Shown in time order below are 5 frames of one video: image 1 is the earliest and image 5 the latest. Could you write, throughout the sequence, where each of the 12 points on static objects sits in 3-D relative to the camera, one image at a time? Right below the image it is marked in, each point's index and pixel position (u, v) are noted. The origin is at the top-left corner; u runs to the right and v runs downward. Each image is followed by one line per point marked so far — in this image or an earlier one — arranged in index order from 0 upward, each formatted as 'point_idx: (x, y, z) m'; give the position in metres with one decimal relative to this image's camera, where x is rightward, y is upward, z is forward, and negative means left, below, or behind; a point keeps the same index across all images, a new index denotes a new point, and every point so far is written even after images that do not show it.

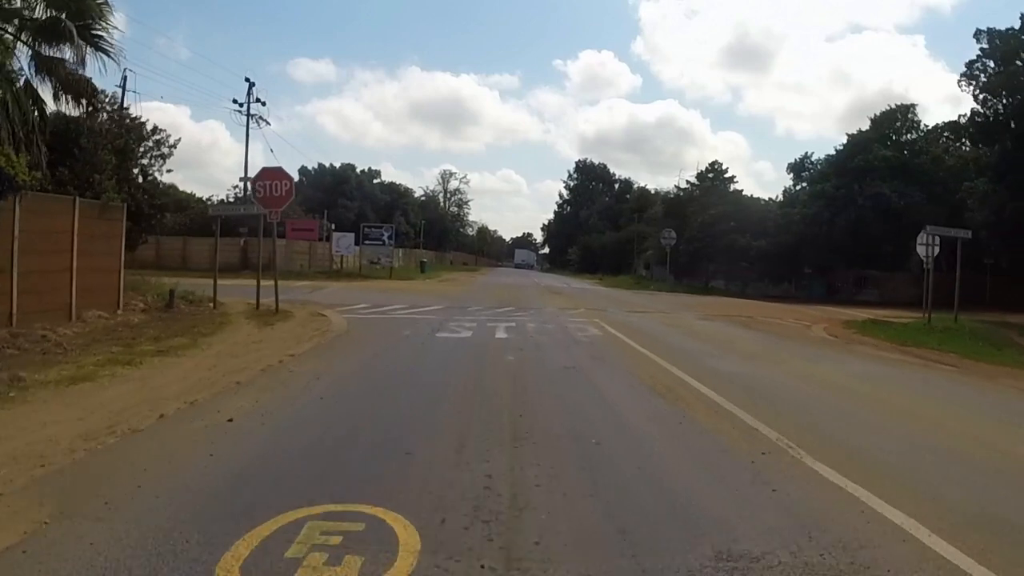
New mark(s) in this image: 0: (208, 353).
0: (-3.5, -0.7, +16.1) m
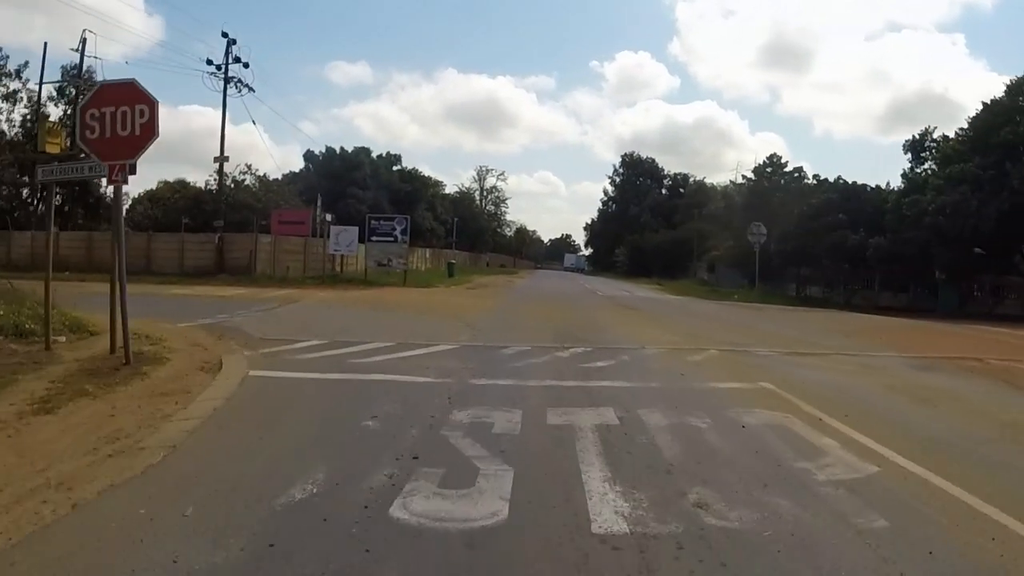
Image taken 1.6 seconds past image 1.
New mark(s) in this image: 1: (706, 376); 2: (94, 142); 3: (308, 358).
0: (-3.0, -1.0, +3.5) m
1: (+1.8, -0.8, +12.6) m
2: (-3.9, +1.4, +13.0) m
3: (-2.0, -0.7, +13.8) m
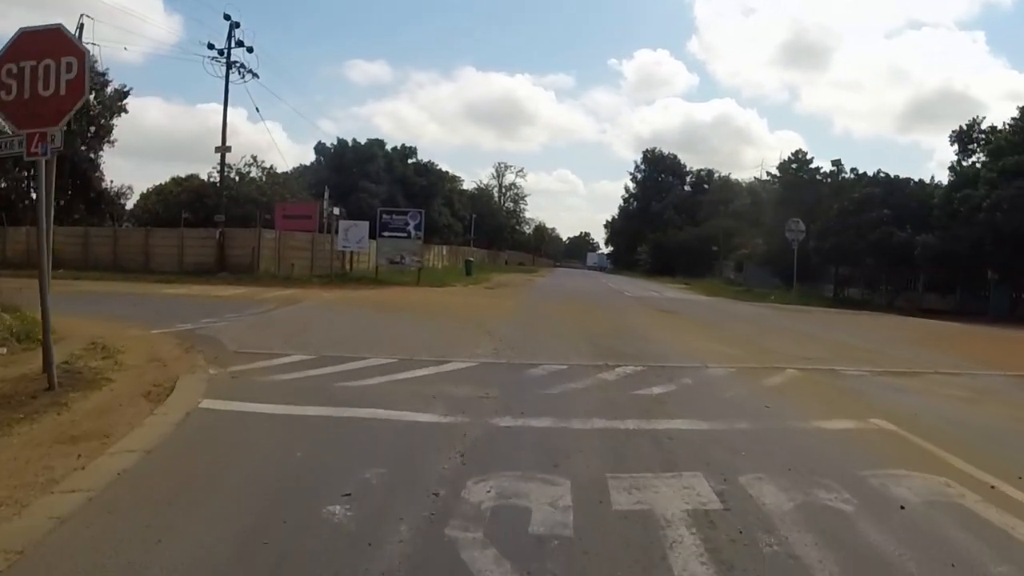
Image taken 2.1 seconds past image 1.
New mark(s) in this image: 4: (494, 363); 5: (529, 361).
0: (-2.9, -1.0, +0.7) m
1: (+2.0, -0.8, +9.6) m
2: (-3.7, +1.3, +10.1) m
3: (-1.8, -0.7, +10.9) m
4: (-0.2, -0.6, +11.6) m
5: (+0.1, -0.6, +11.7) m
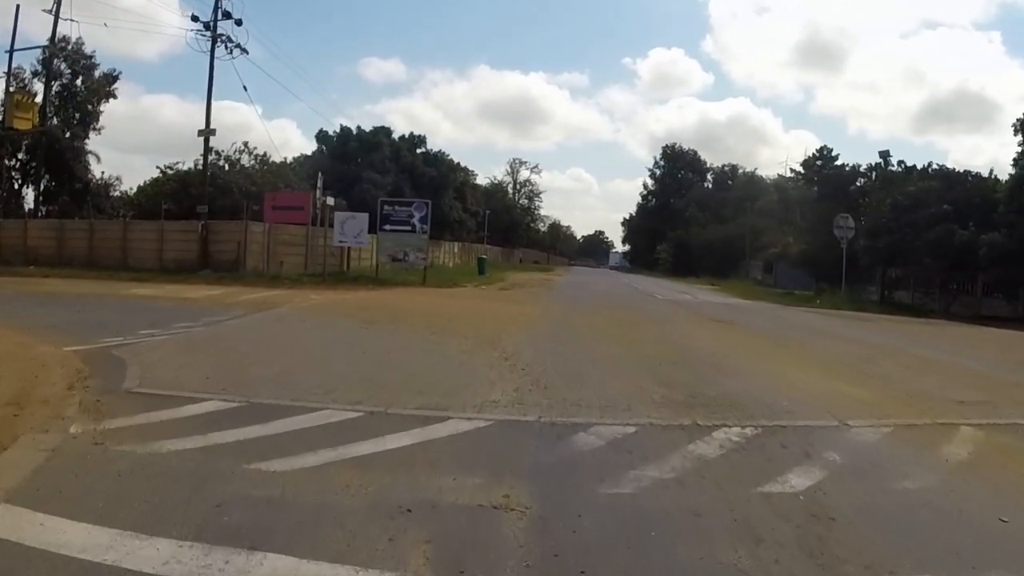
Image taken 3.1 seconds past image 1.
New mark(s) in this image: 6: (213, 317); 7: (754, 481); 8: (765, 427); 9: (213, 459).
0: (-2.9, -1.1, -3.6) m
1: (+2.1, -0.9, +5.3) m
2: (-3.5, +1.3, +5.8) m
3: (-1.6, -0.8, +6.6) m
4: (0.0, -0.7, +7.3) m
5: (+0.3, -0.7, +7.4) m
6: (-3.8, -0.4, +18.1) m
7: (+1.1, -0.8, +6.2) m
8: (+1.4, -0.7, +7.6) m
9: (-1.4, -0.8, +6.5) m
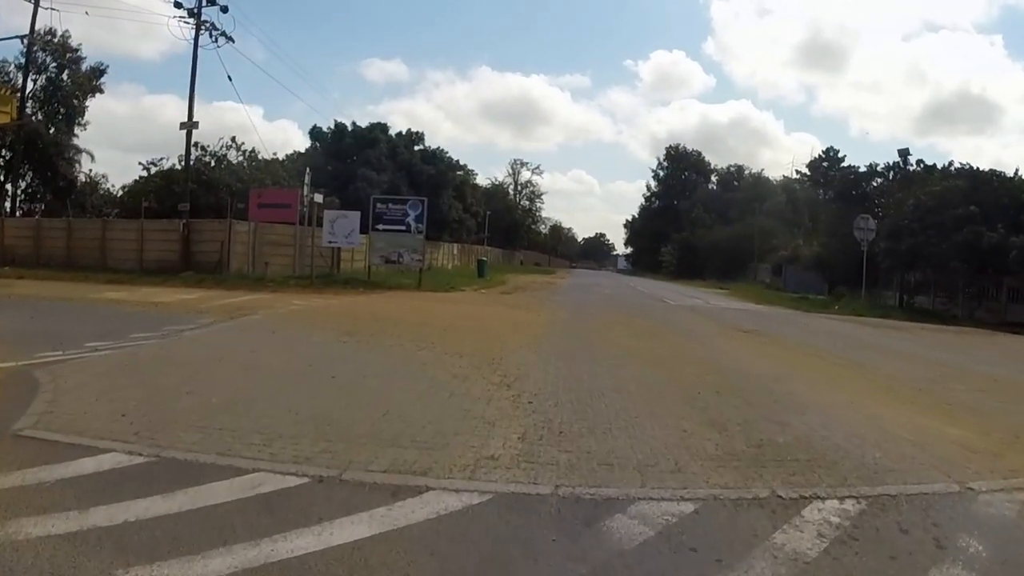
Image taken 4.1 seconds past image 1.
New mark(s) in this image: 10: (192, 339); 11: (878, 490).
0: (-2.8, -1.2, -5.7) m
1: (+2.2, -1.0, +3.2) m
2: (-3.5, +1.2, +3.7) m
3: (-1.6, -0.8, +4.5) m
4: (+0.1, -0.8, +5.2) m
5: (+0.3, -0.7, +5.3) m
6: (-3.8, -0.4, +16.0) m
7: (+1.1, -0.9, +4.1) m
8: (+1.4, -0.8, +5.4) m
9: (-1.4, -0.8, +4.4) m
10: (-3.1, -0.5, +13.7) m
11: (+1.5, -0.8, +5.6) m
